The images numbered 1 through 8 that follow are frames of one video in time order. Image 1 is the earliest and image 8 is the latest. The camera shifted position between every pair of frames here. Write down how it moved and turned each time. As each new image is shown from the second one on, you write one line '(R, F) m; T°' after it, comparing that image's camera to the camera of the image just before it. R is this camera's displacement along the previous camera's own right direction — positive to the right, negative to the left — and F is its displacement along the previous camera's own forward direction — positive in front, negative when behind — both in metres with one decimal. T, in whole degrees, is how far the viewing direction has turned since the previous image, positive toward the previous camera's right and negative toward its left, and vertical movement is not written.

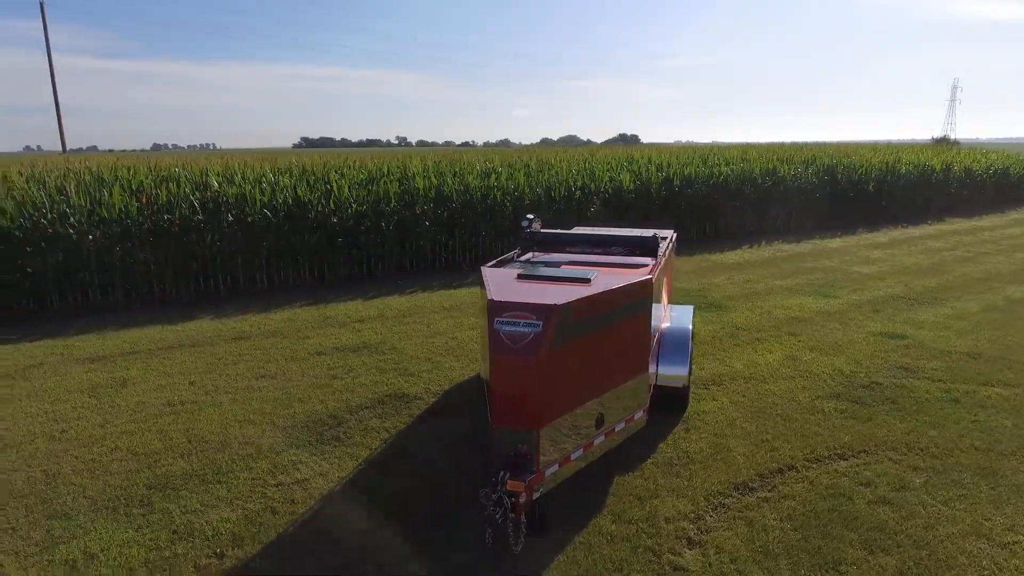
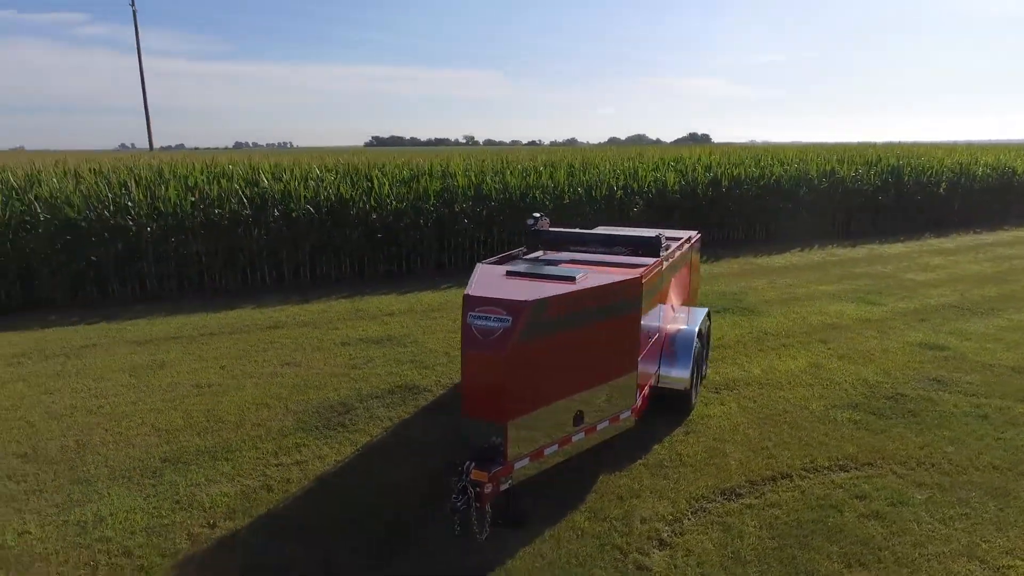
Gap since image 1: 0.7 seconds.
(+0.6, -0.1) m; -6°
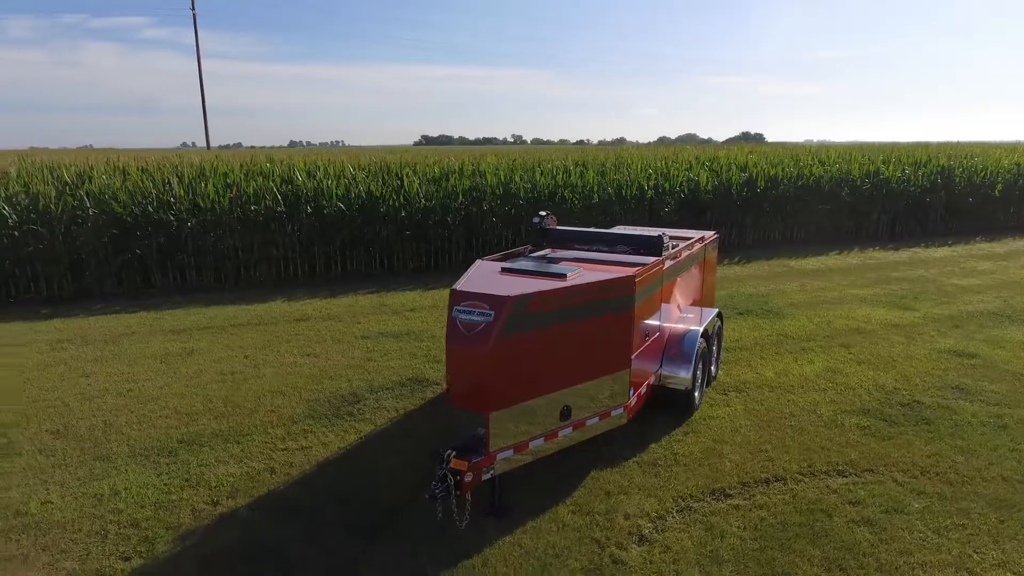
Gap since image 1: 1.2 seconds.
(+0.4, -0.1) m; -4°
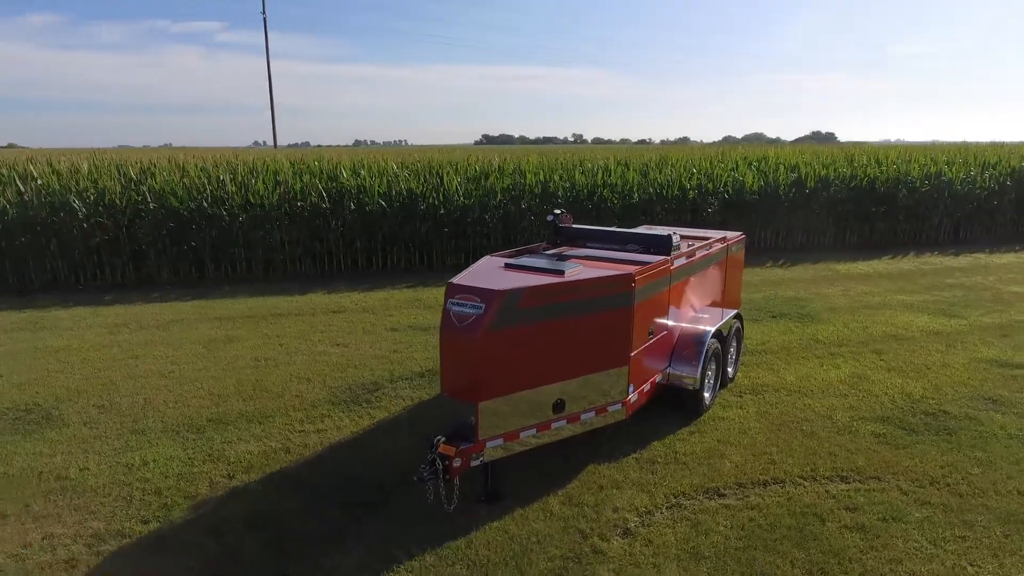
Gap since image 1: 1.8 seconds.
(+0.4, -0.1) m; -5°
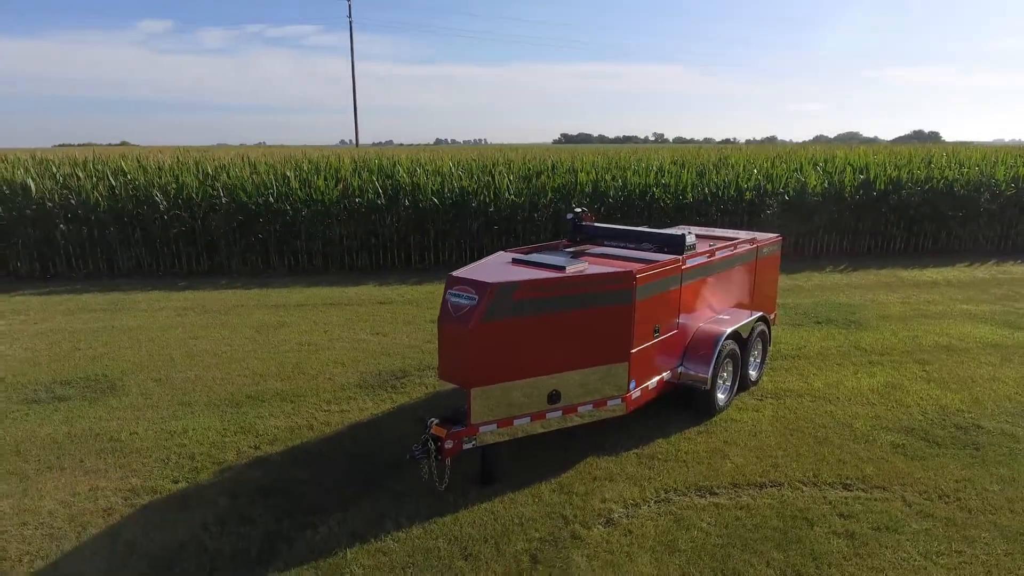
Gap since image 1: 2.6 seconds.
(+0.6, -0.2) m; -7°
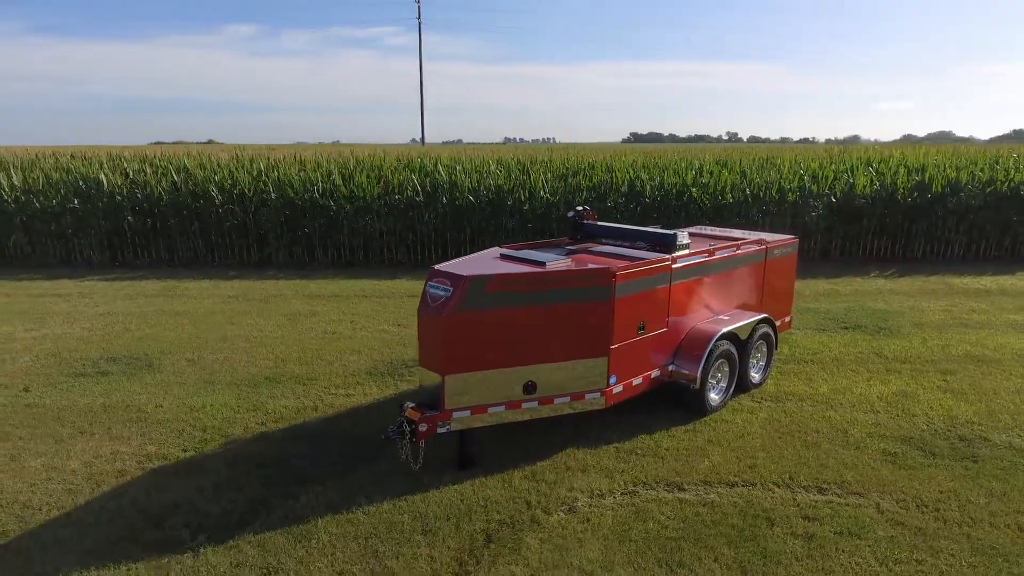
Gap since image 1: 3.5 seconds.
(+0.7, -0.2) m; -6°
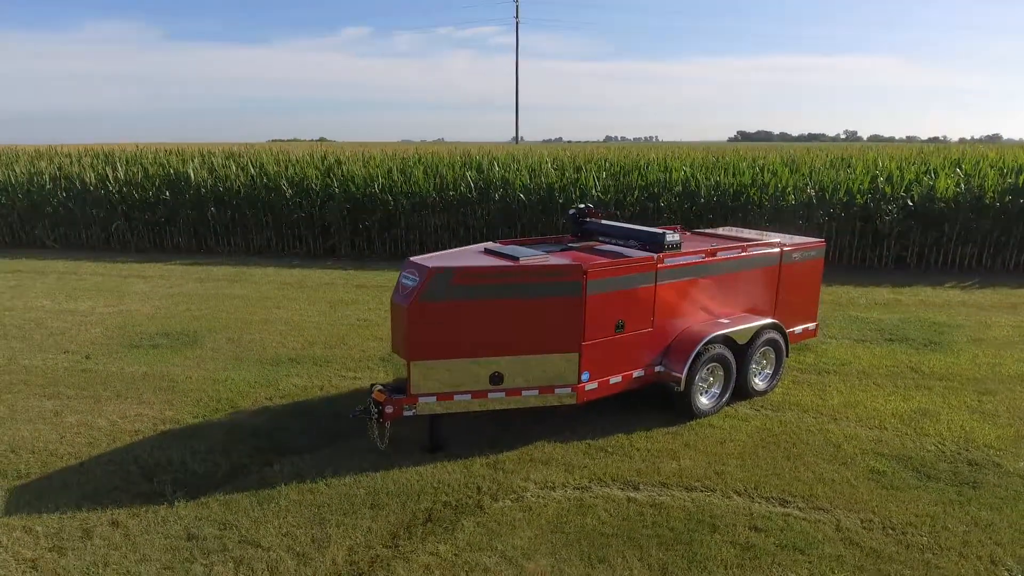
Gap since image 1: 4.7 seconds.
(+1.0, -0.1) m; -9°
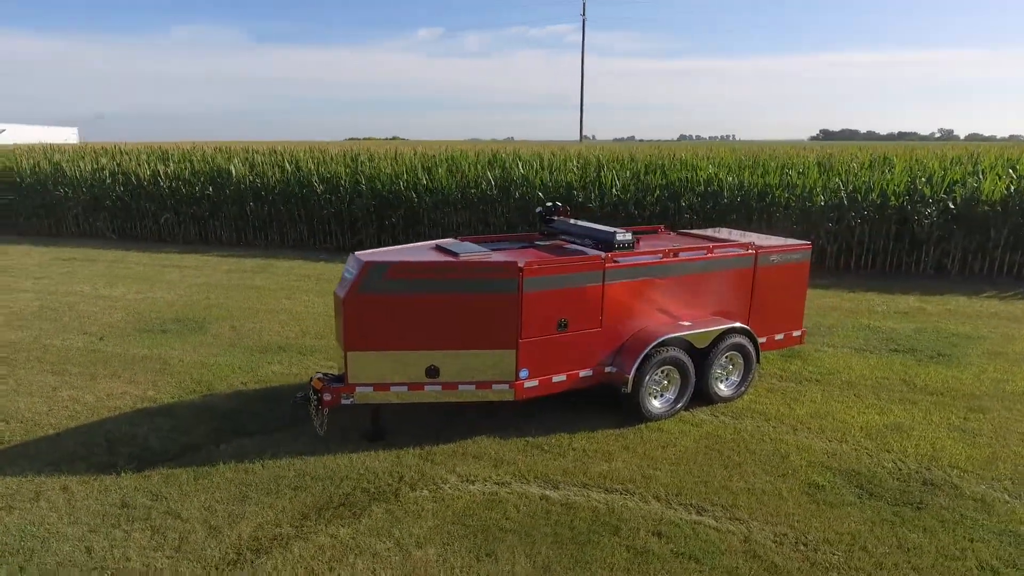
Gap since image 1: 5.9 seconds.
(+1.1, 0.0) m; -6°
